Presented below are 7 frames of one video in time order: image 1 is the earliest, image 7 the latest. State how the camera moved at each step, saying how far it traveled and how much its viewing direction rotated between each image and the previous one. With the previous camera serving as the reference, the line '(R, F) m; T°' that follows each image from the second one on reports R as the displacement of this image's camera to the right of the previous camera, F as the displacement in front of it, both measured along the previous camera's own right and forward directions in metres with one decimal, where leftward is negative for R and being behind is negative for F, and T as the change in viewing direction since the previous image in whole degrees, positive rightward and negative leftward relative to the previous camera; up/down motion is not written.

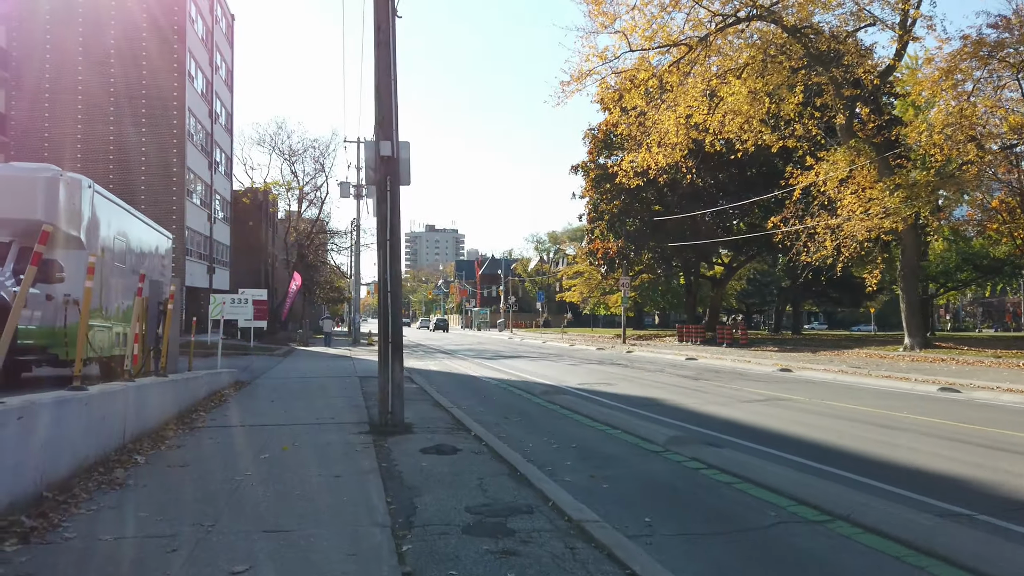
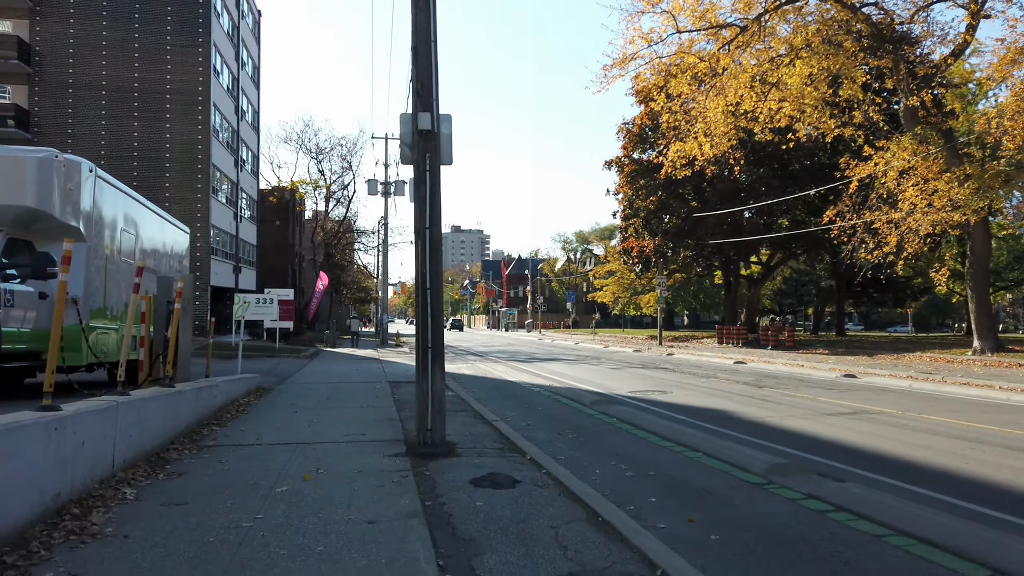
(-0.4, +1.4) m; -2°
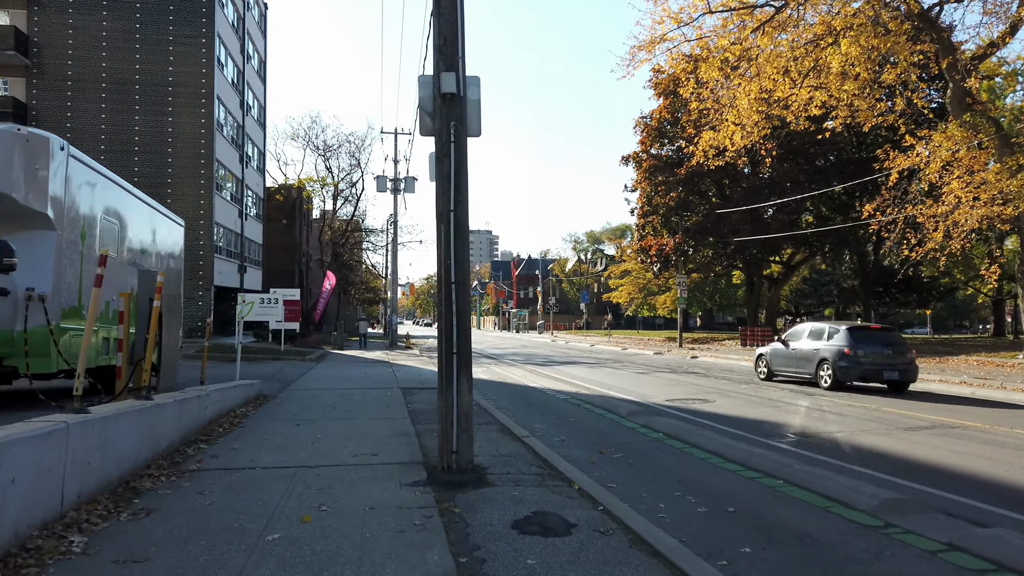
(-0.3, +1.3) m; -1°
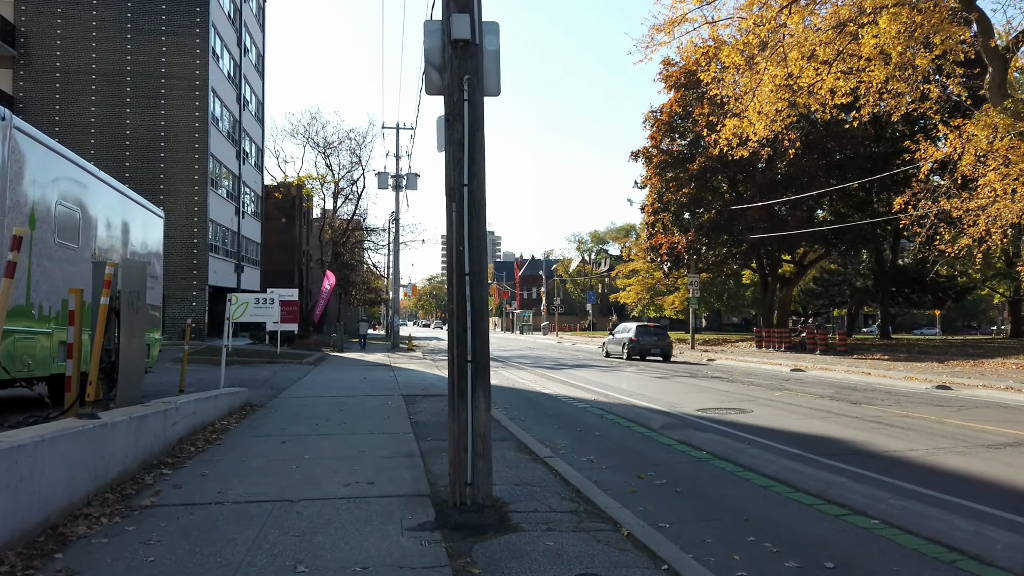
(-0.2, +1.3) m; 0°
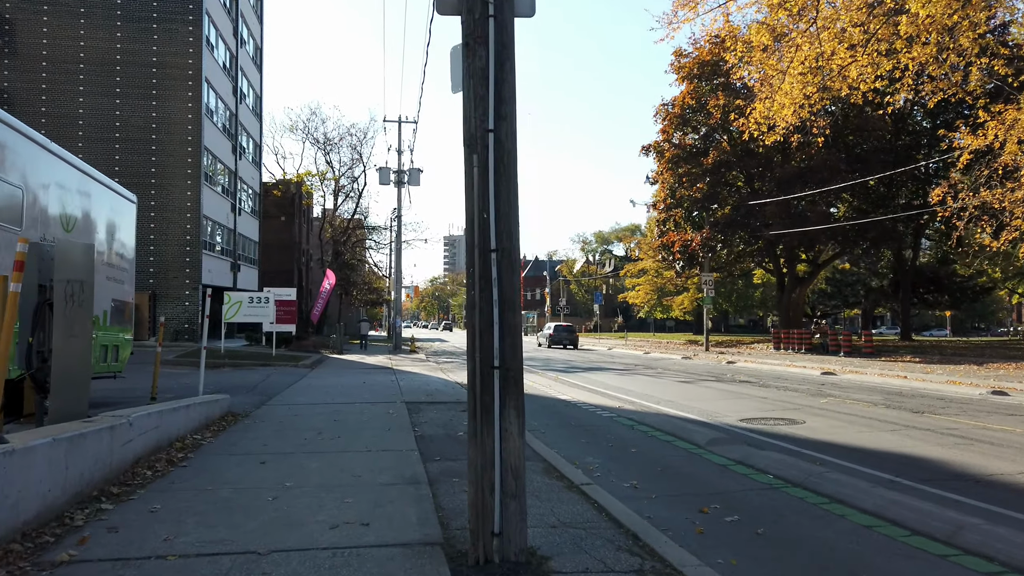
(-0.2, +1.4) m; 0°
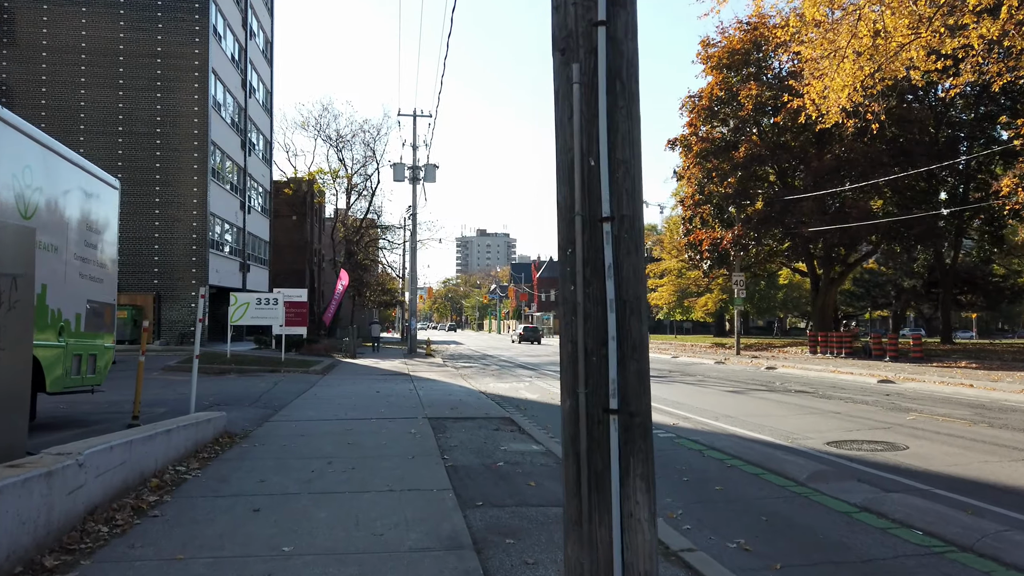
(-0.4, +1.5) m; -1°
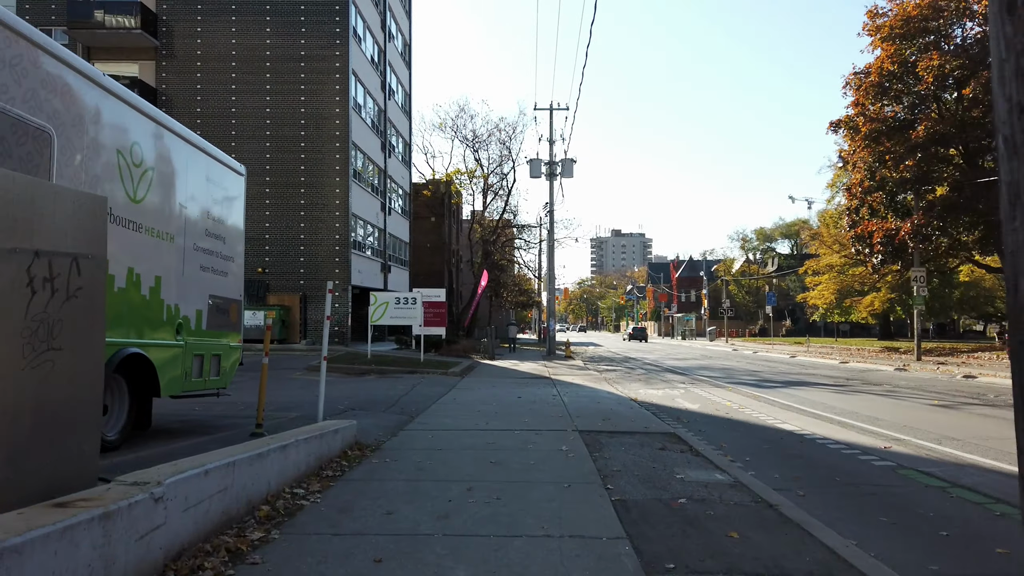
(-0.3, +1.4) m; -10°
